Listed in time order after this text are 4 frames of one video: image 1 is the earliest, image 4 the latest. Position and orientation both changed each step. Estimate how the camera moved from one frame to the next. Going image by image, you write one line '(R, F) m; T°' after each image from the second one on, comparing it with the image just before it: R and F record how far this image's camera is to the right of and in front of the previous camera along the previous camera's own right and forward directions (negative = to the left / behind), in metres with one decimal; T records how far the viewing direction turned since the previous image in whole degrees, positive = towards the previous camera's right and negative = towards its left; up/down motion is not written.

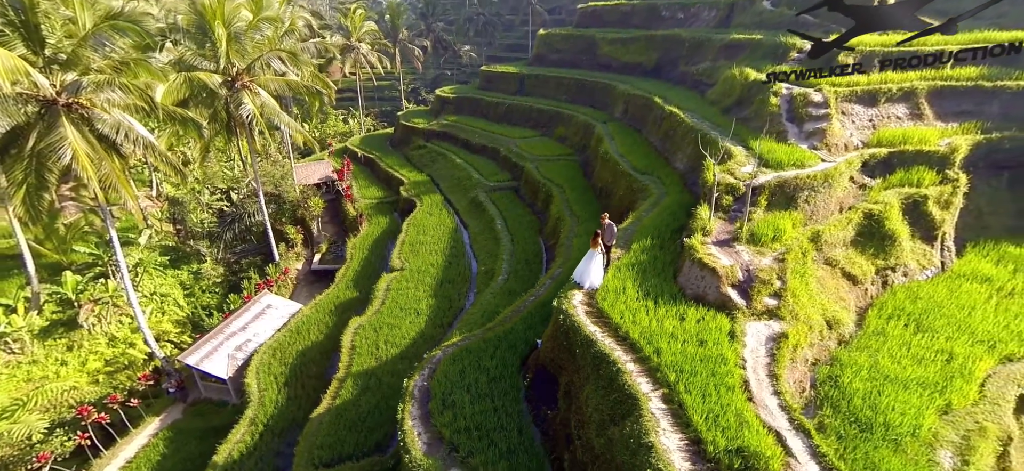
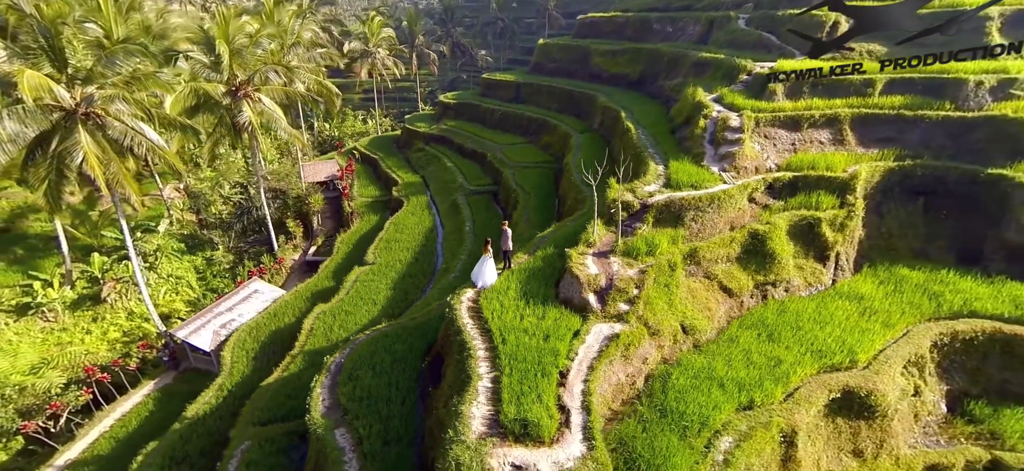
(+3.3, -1.9) m; -4°
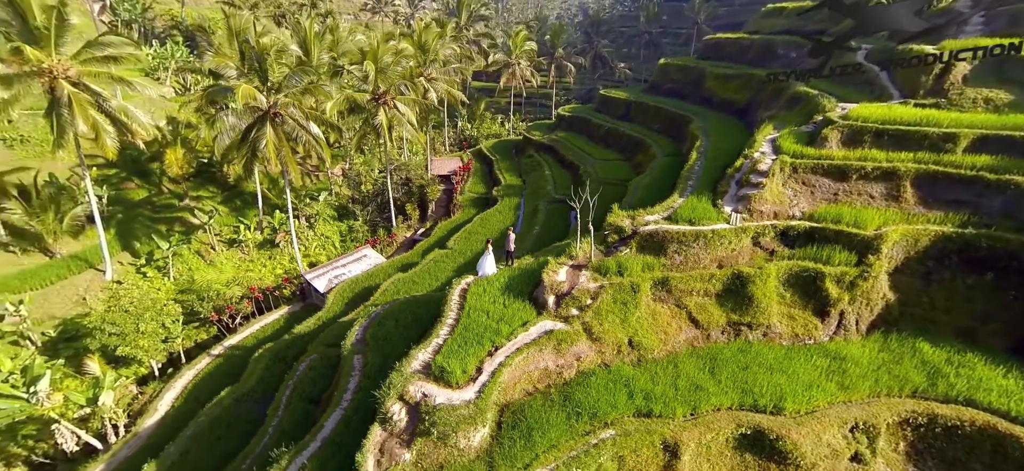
(+5.3, -2.2) m; -19°
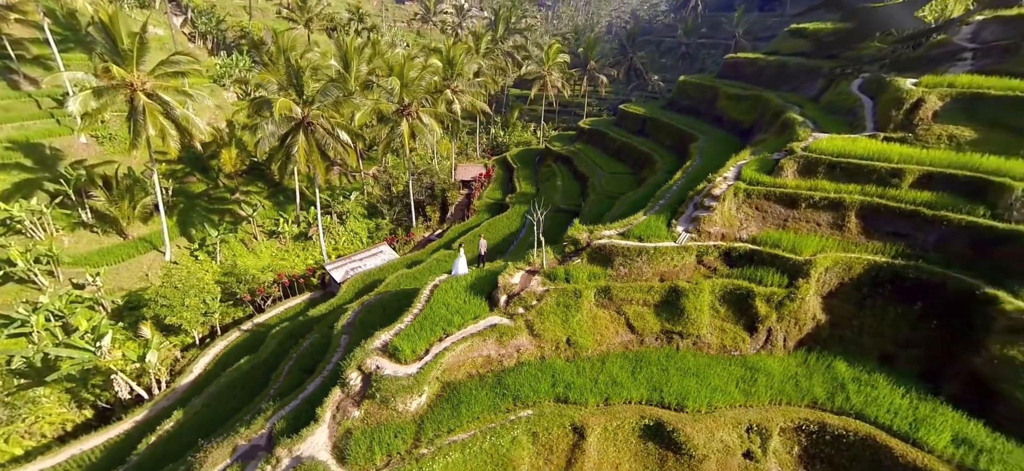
(+3.0, -2.1) m; -6°
